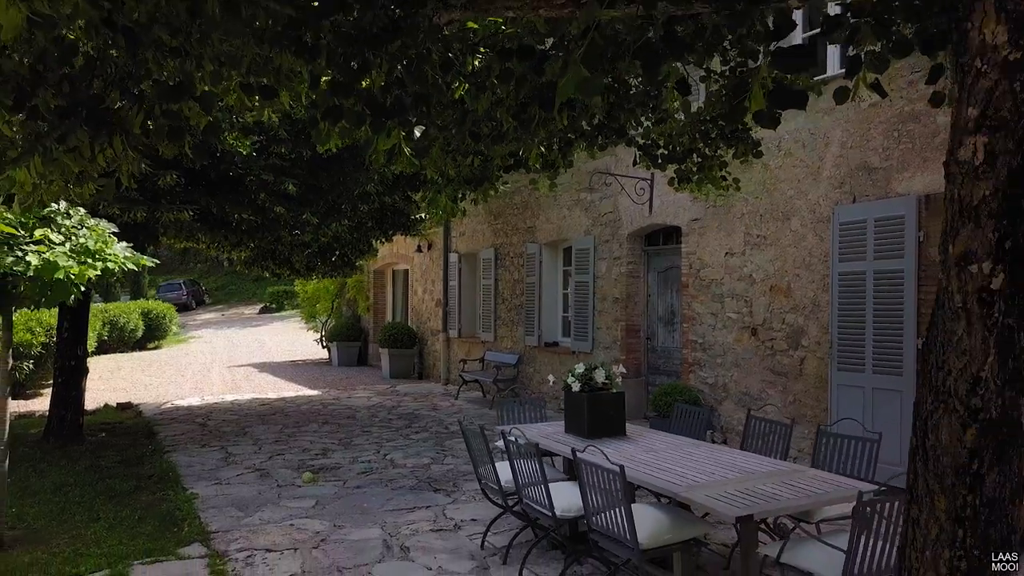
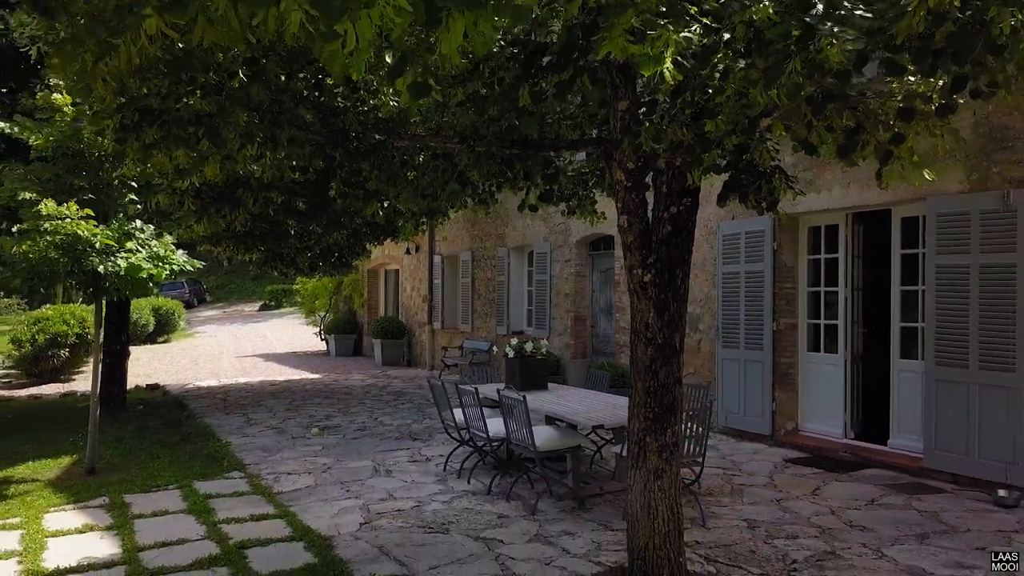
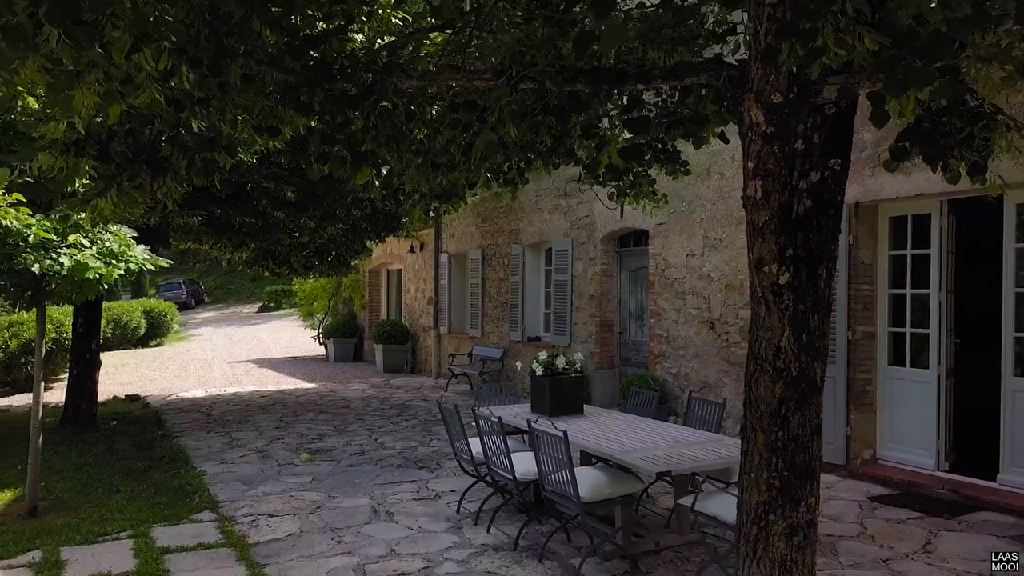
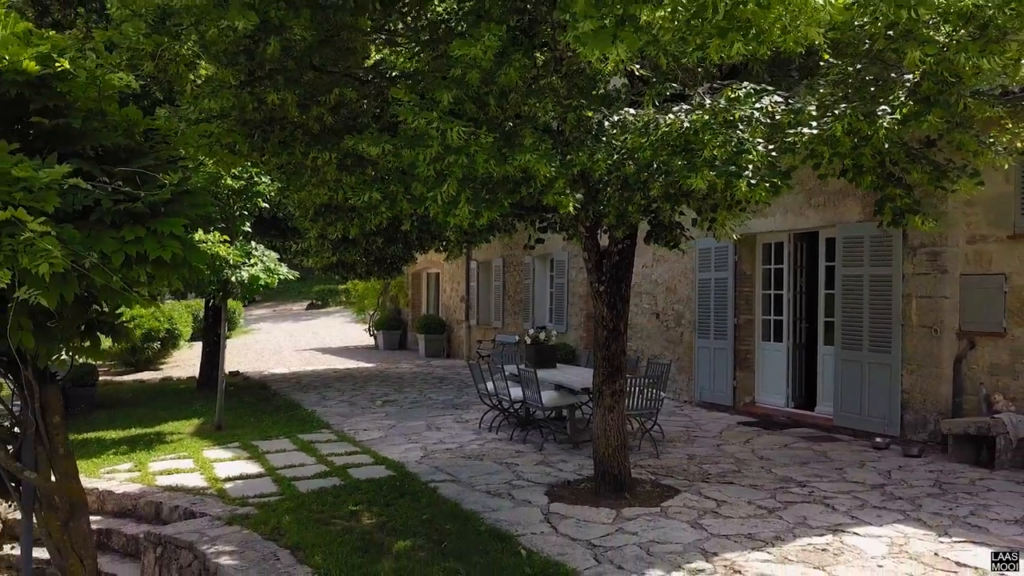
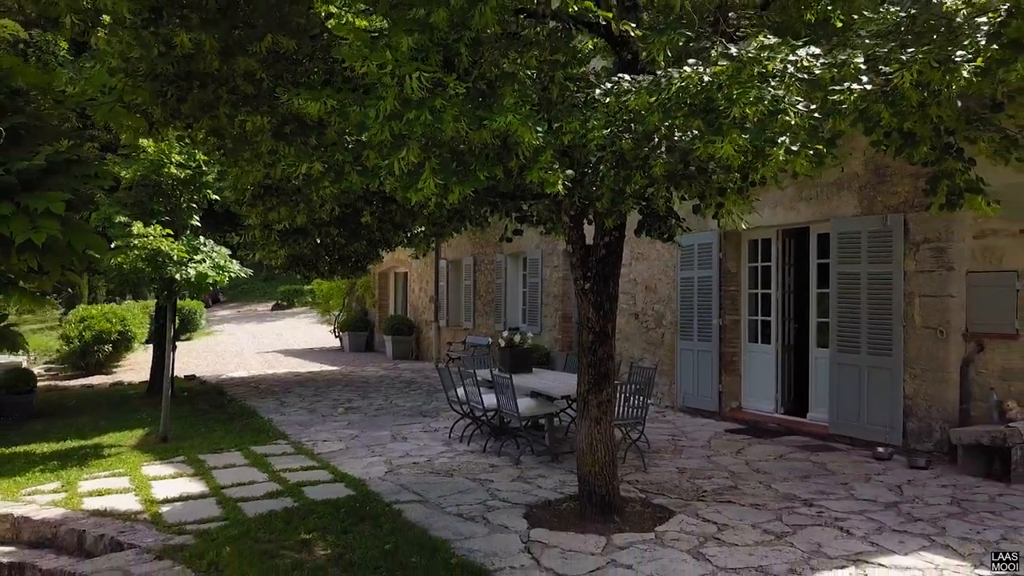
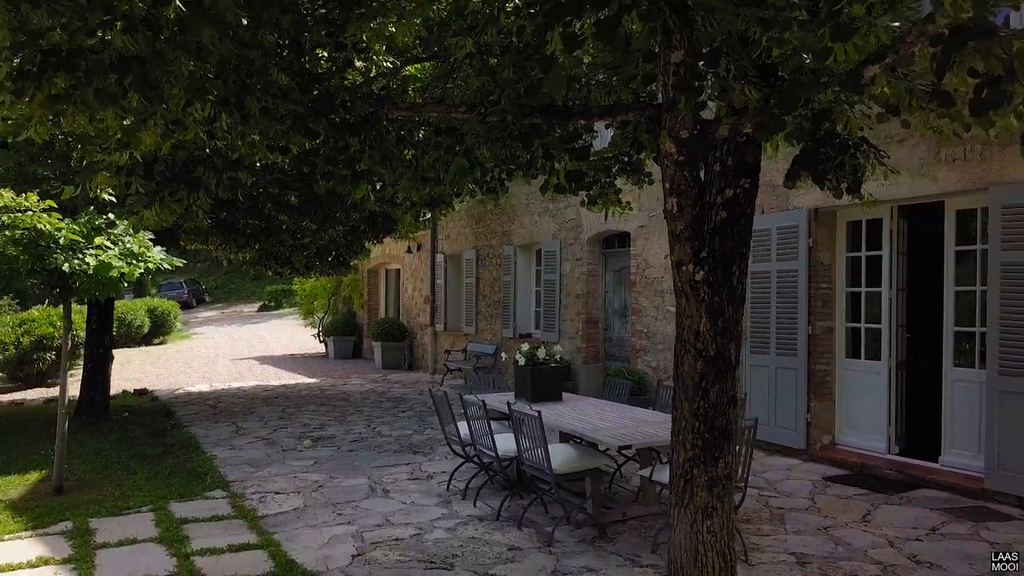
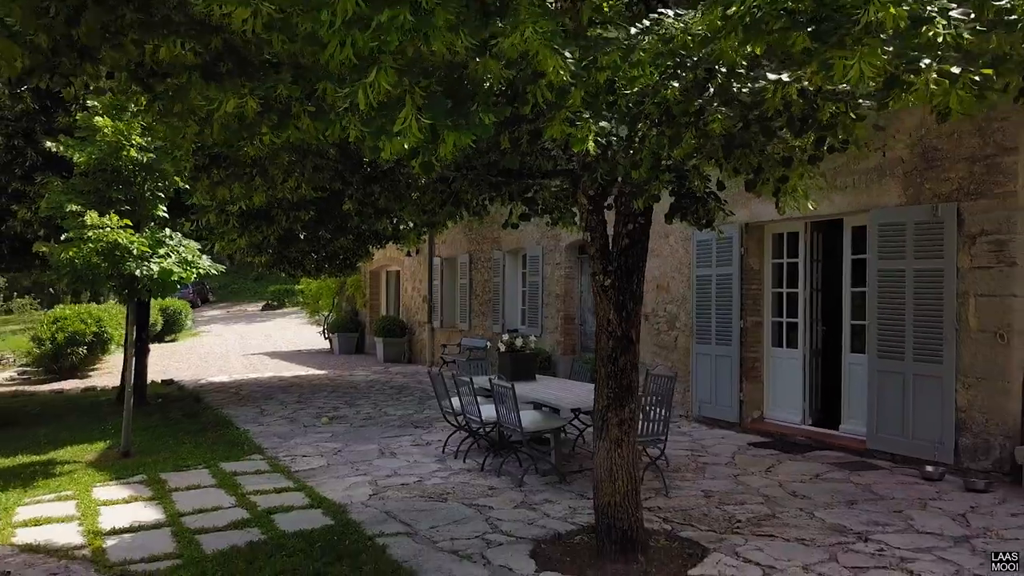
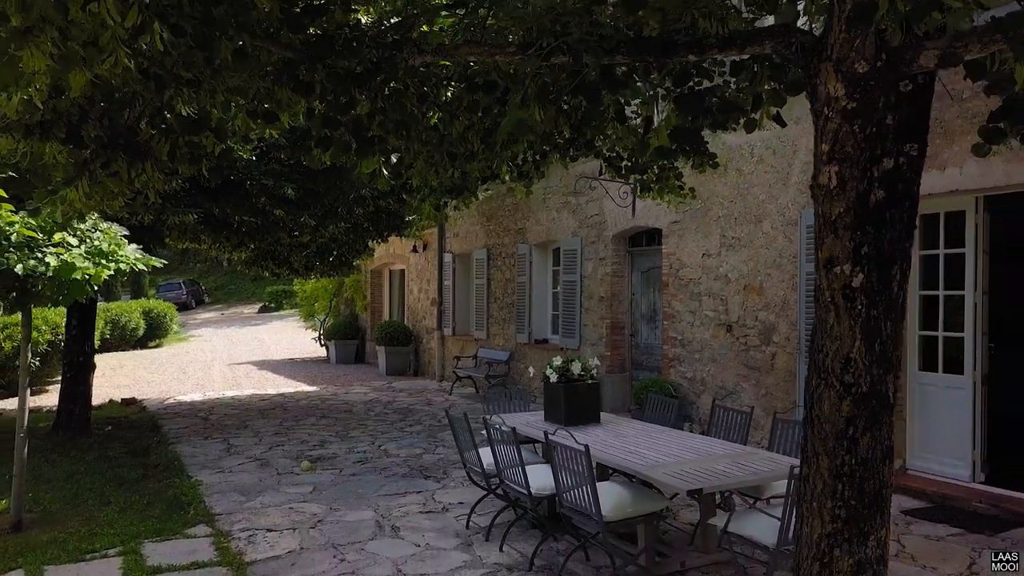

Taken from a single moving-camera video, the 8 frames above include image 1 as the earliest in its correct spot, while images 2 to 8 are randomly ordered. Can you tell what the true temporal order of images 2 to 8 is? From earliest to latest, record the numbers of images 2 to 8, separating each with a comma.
8, 3, 6, 2, 7, 5, 4
